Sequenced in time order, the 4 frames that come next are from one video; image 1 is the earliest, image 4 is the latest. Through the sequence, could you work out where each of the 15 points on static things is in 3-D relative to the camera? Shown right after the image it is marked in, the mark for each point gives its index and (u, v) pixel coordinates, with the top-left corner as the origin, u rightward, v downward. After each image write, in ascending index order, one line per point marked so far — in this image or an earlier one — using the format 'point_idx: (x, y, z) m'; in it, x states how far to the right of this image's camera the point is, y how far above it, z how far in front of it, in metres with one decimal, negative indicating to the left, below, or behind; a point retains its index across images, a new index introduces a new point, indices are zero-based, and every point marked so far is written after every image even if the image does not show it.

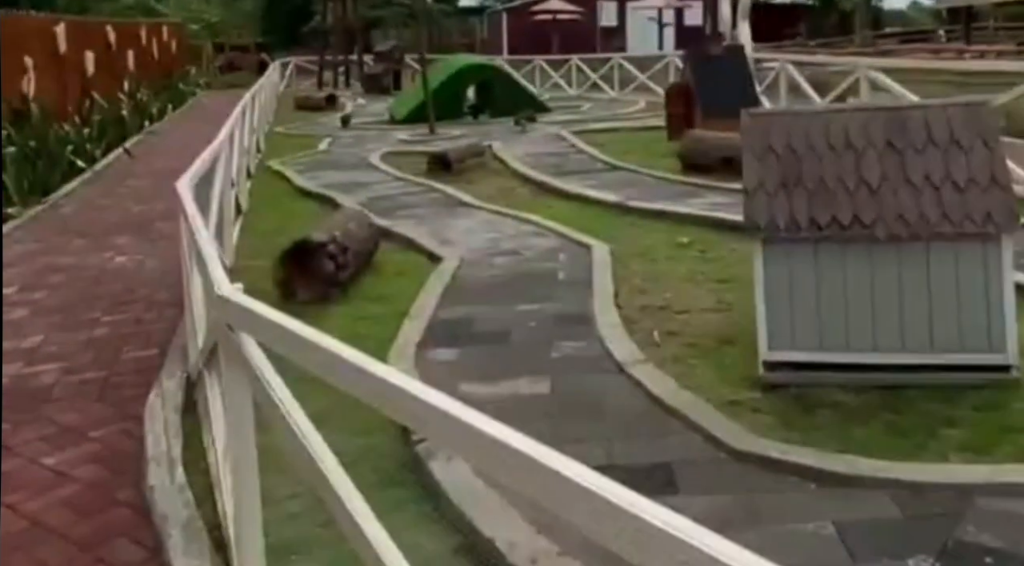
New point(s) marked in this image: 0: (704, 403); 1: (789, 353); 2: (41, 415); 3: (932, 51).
0: (+0.6, -0.4, +4.1) m
1: (+1.0, -0.2, +4.2) m
2: (-1.7, -0.5, +4.4) m
3: (+6.2, +3.4, +18.1) m
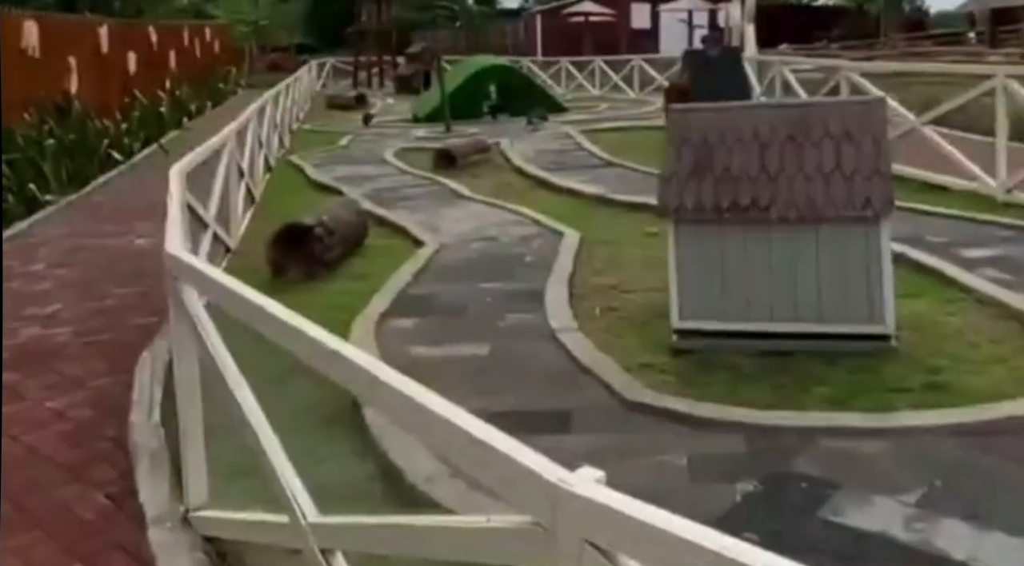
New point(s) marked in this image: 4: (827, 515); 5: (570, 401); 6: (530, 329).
0: (+0.4, -0.3, +4.7) m
1: (+0.7, -0.2, +4.8) m
2: (-1.9, -0.4, +5.1) m
3: (+6.7, +3.4, +18.4) m
4: (+0.9, -0.6, +3.3) m
5: (+0.2, -0.4, +4.3) m
6: (+0.1, -0.2, +5.2) m
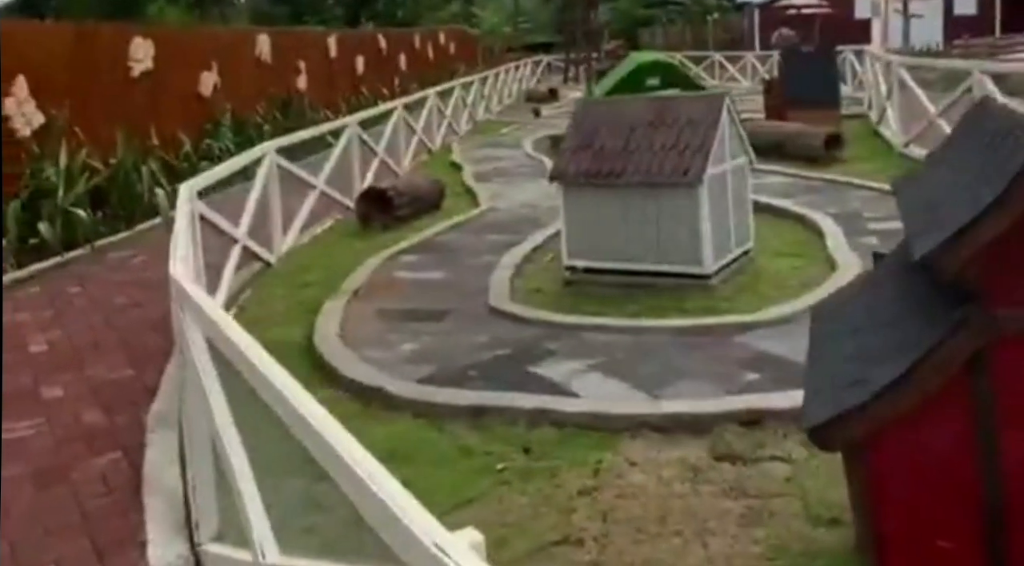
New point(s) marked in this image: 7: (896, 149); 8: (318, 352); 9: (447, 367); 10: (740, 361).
0: (0.0, 0.0, +6.8) m
1: (+0.4, +0.1, +6.8) m
2: (-2.1, 0.0, +7.9) m
3: (+9.9, +3.6, +18.2) m
4: (+0.1, -0.4, +5.3) m
5: (-0.3, -0.1, +6.5) m
6: (-0.1, +0.1, +7.4) m
7: (+3.3, +1.2, +10.6) m
8: (-0.9, -0.3, +5.7) m
9: (-0.3, -0.4, +5.4) m
10: (+1.0, -0.3, +5.3) m
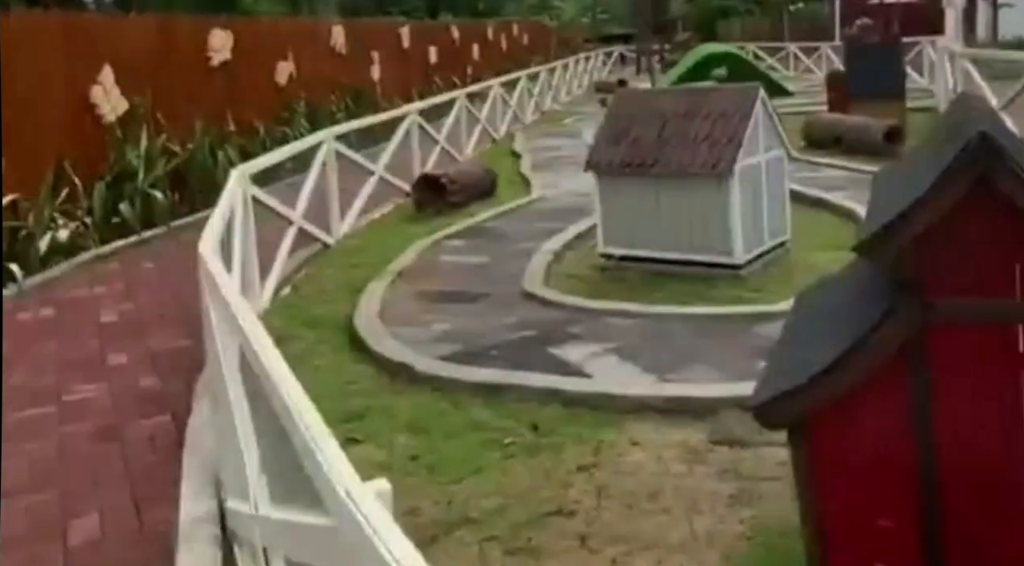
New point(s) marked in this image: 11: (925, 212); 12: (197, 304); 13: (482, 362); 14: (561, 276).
0: (+0.3, +0.1, +7.0) m
1: (+0.6, +0.2, +7.0) m
2: (-1.8, +0.2, +8.2) m
3: (+11.1, +3.5, +17.6) m
4: (+0.2, -0.3, +5.6) m
5: (-0.1, 0.0, +6.7) m
6: (+0.1, +0.2, +7.6) m
7: (+3.8, +1.2, +10.5) m
8: (-0.8, -0.2, +6.0) m
9: (-0.2, -0.3, +5.6) m
10: (+1.1, -0.3, +5.5) m
11: (+0.9, +0.2, +2.8) m
12: (-1.9, -0.1, +7.2) m
13: (-0.1, -0.3, +5.4) m
14: (+0.3, 0.0, +6.9) m
